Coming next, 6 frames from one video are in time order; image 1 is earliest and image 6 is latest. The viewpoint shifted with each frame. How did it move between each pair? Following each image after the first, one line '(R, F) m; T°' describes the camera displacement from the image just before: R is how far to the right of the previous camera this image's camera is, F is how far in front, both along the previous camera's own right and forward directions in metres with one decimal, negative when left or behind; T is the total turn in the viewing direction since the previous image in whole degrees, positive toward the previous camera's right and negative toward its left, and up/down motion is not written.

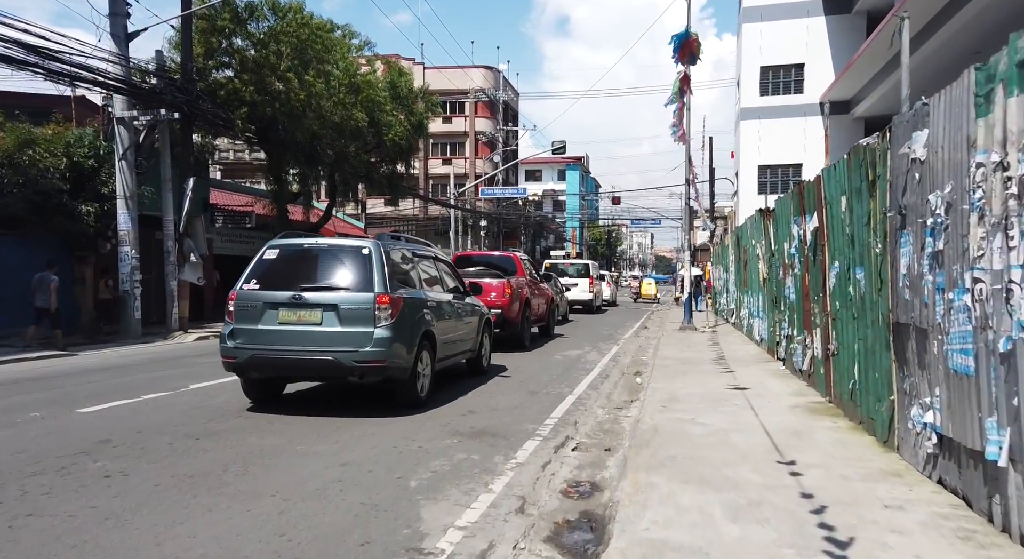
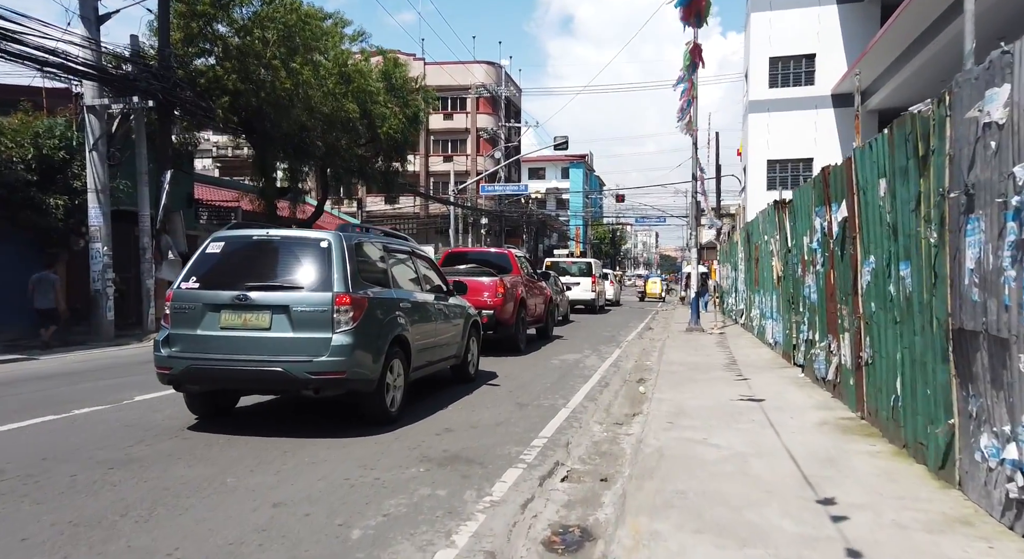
(+0.2, +1.1) m; 0°
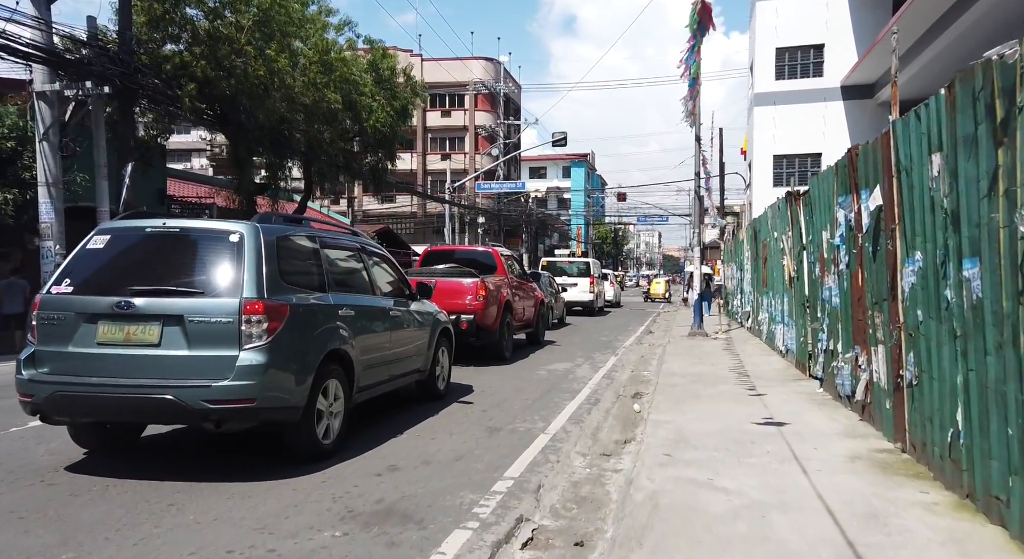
(+0.3, +1.3) m; 0°
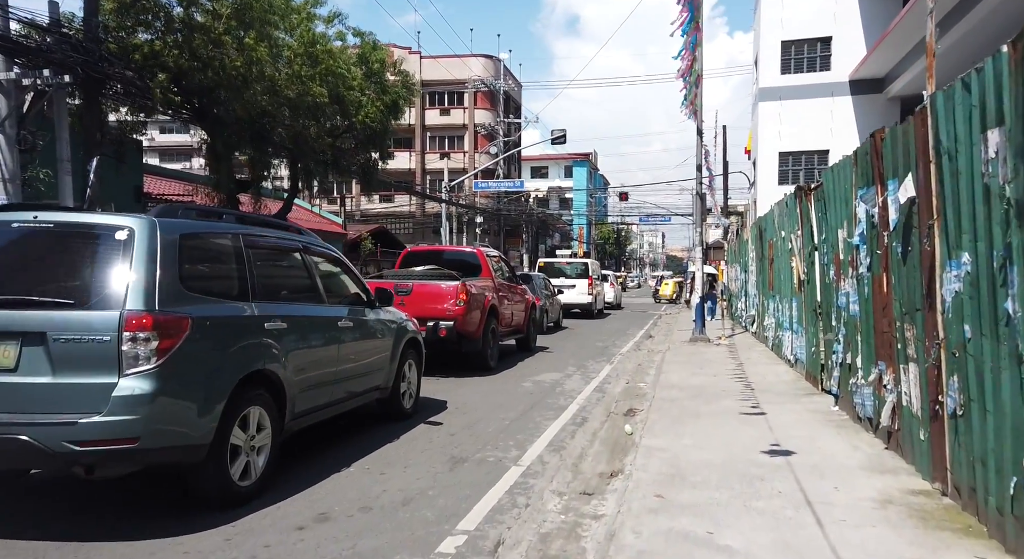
(+0.3, +1.0) m; 0°
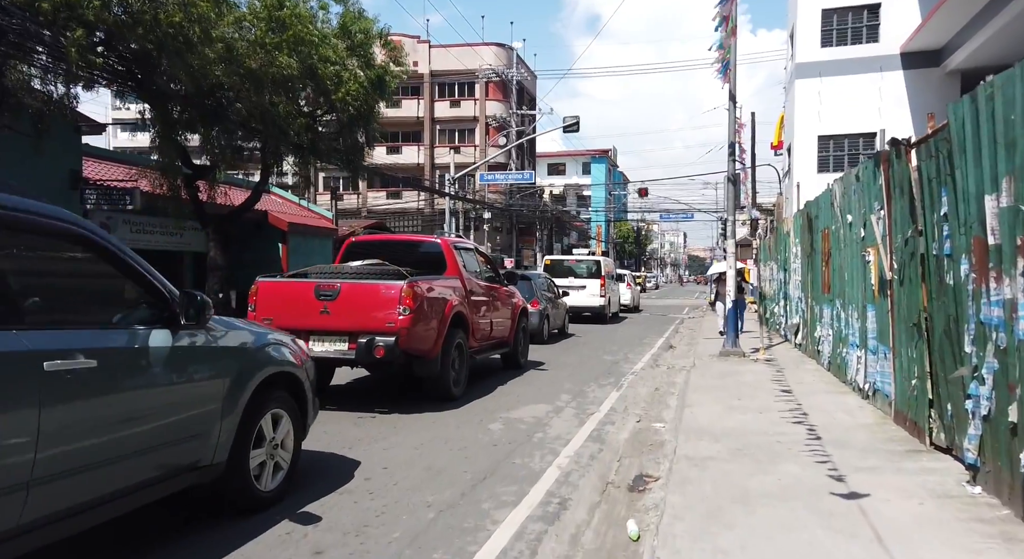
(+0.6, +3.1) m; -2°
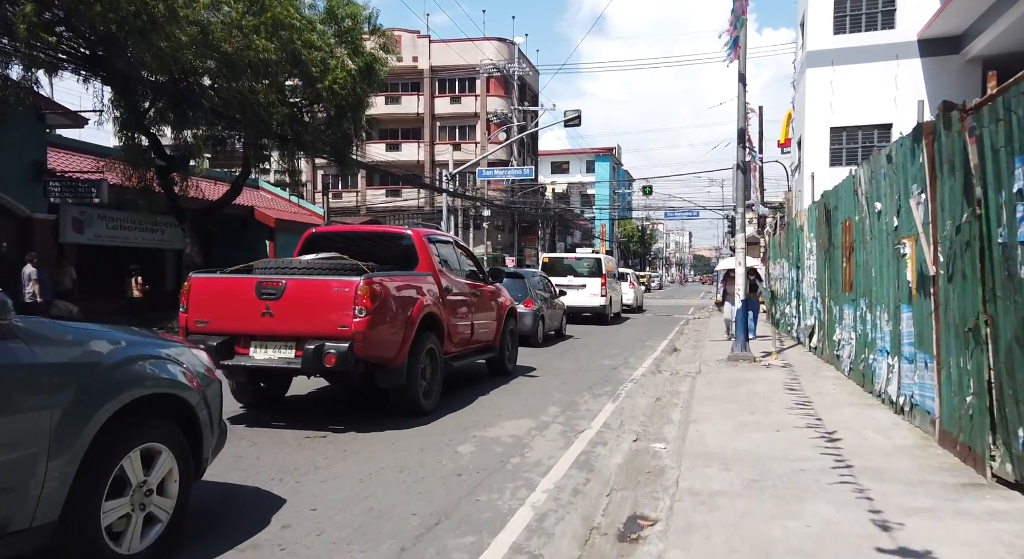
(+0.3, +1.2) m; 0°
